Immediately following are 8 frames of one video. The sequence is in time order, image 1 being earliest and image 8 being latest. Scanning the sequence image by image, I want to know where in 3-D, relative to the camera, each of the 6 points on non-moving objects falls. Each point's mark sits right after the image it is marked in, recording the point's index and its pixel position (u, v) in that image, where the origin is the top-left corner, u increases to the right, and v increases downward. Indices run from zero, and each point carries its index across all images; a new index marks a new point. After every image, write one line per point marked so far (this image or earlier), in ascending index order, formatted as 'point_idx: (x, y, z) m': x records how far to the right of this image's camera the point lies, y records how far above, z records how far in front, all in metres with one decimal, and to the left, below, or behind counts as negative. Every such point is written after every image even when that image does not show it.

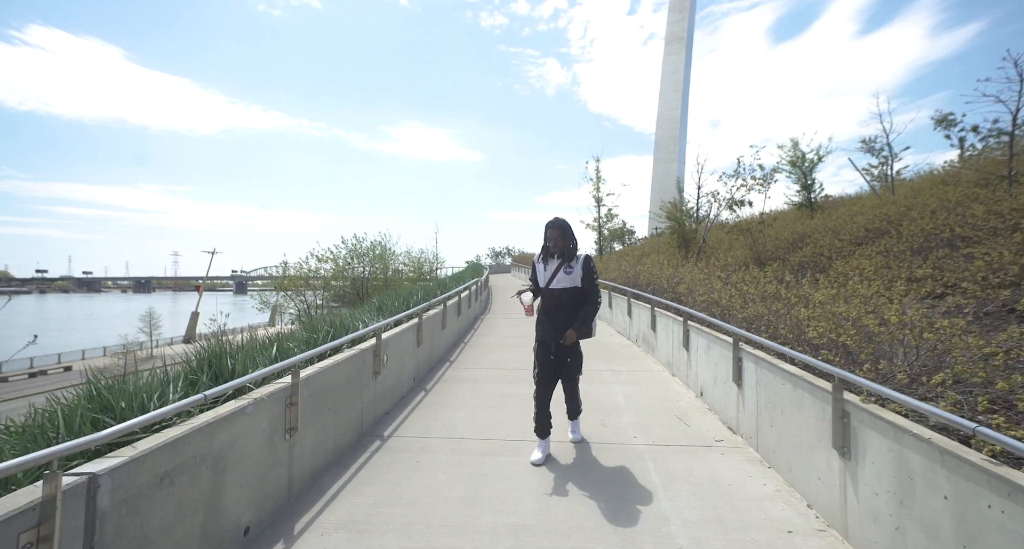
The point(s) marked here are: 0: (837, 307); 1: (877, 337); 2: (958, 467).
0: (+2.9, -0.3, +4.6) m
1: (+2.7, -0.4, +3.8) m
2: (+1.9, -0.8, +2.1) m
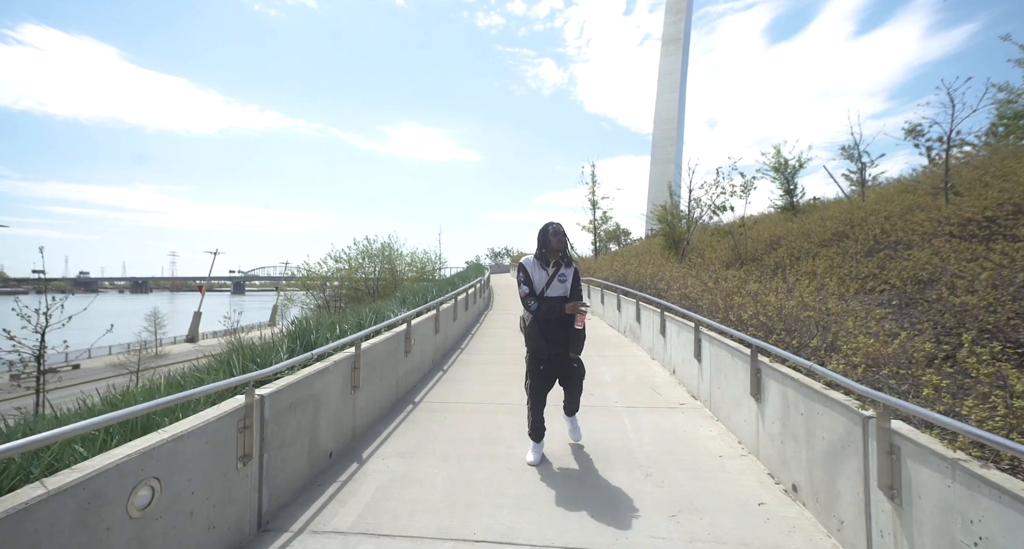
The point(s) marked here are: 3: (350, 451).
0: (+3.0, -0.2, +5.9) m
1: (+2.8, -0.4, +5.1) m
2: (+2.0, -0.8, +3.4) m
3: (-1.4, -1.5, +4.6) m
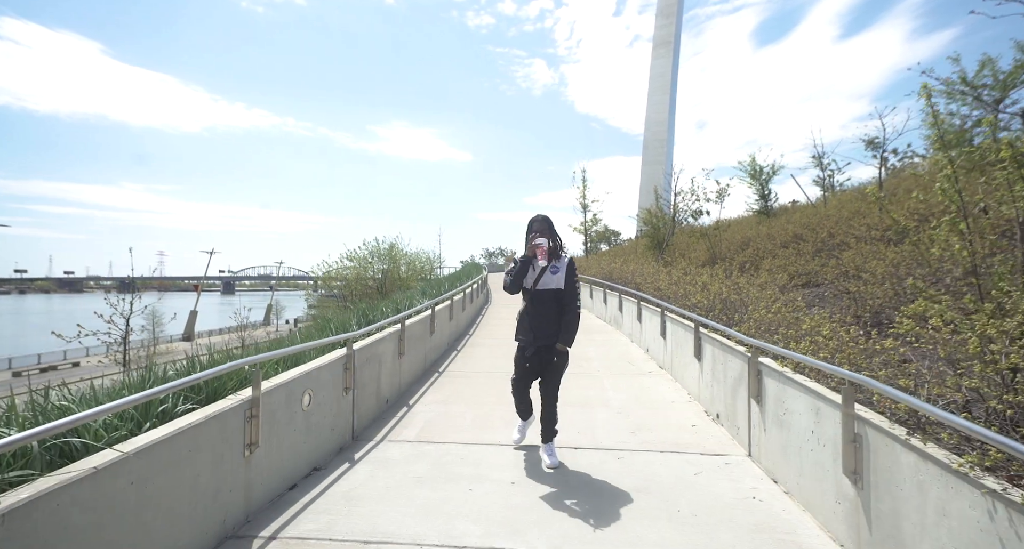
0: (+3.0, -0.2, +7.6) m
1: (+2.9, -0.3, +6.7) m
2: (+2.1, -0.7, +5.0) m
3: (-1.3, -1.5, +6.2) m
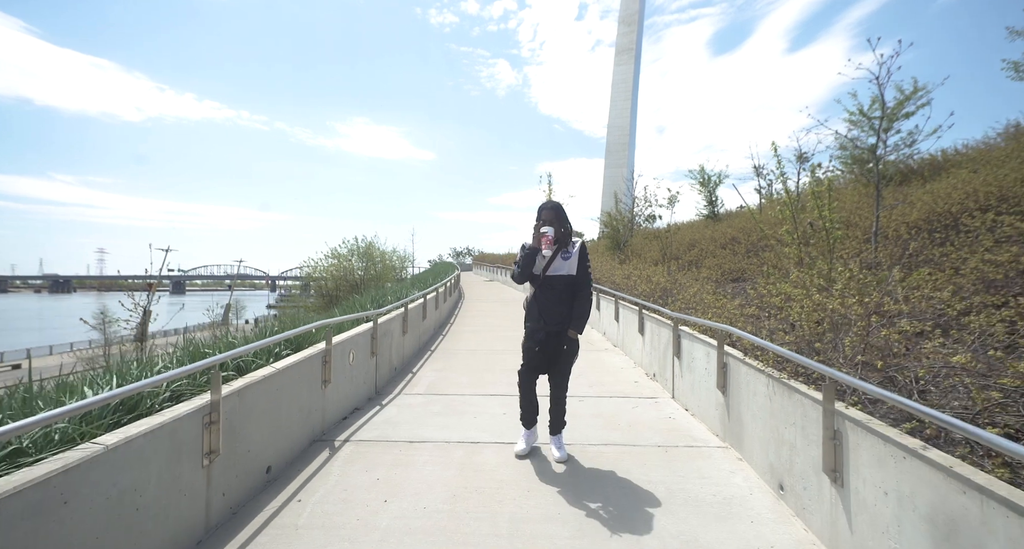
0: (+2.7, -0.1, +9.3) m
1: (+2.6, -0.2, +8.5) m
2: (+1.9, -0.6, +6.7) m
3: (-1.6, -1.4, +7.6) m
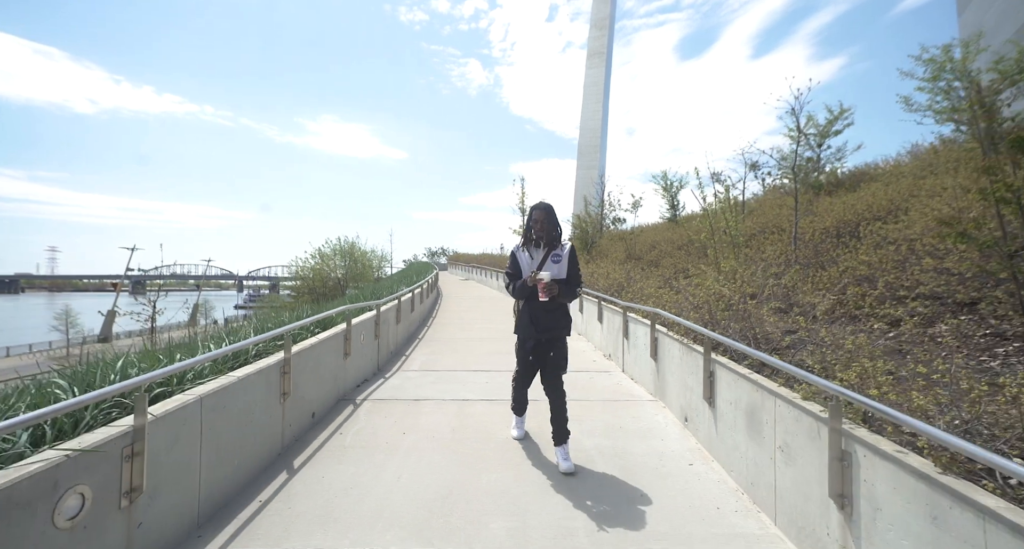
0: (+2.2, 0.0, +10.7) m
1: (+2.1, -0.2, +9.9) m
2: (+1.6, -0.6, +8.1) m
3: (-2.0, -1.3, +8.8) m
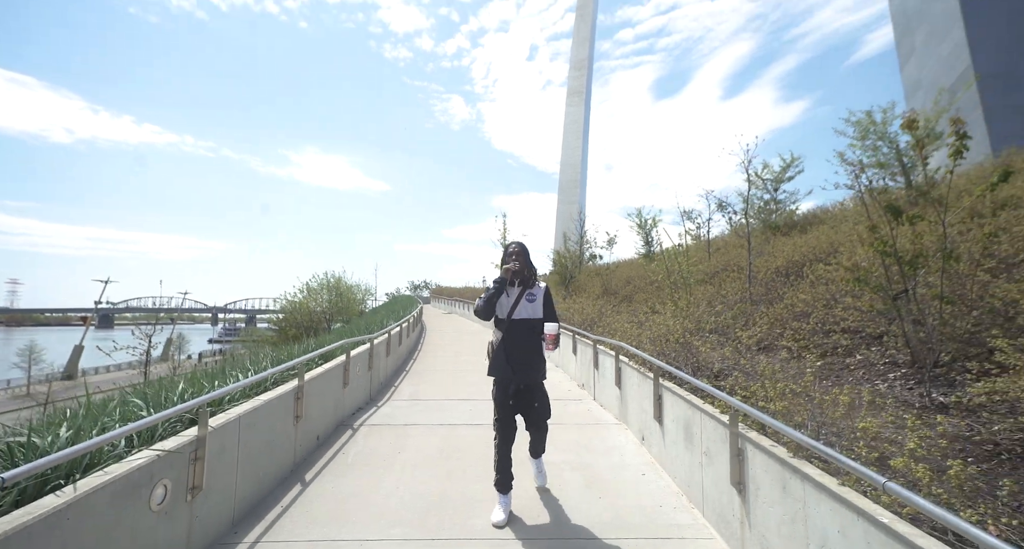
0: (+1.8, -0.8, +11.6) m
1: (+1.8, -0.9, +10.8) m
2: (+1.3, -1.2, +8.9) m
3: (-2.3, -2.0, +9.5) m
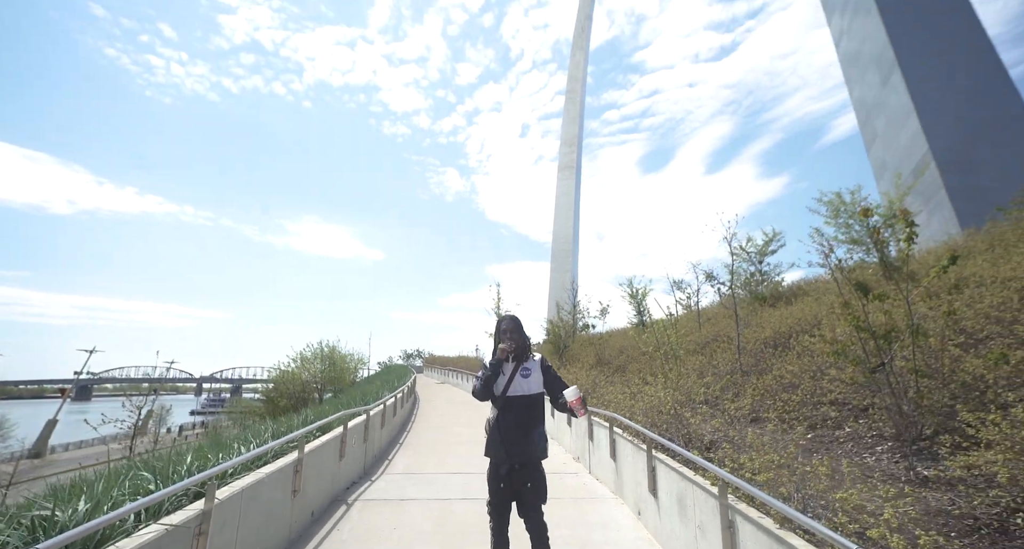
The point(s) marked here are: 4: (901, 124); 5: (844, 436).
0: (+1.7, -2.4, +11.7) m
1: (+1.6, -2.4, +10.8) m
2: (+1.2, -2.5, +9.0) m
3: (-2.4, -3.3, +9.4) m
4: (+9.3, +3.6, +12.4) m
5: (+3.7, -1.8, +5.8) m
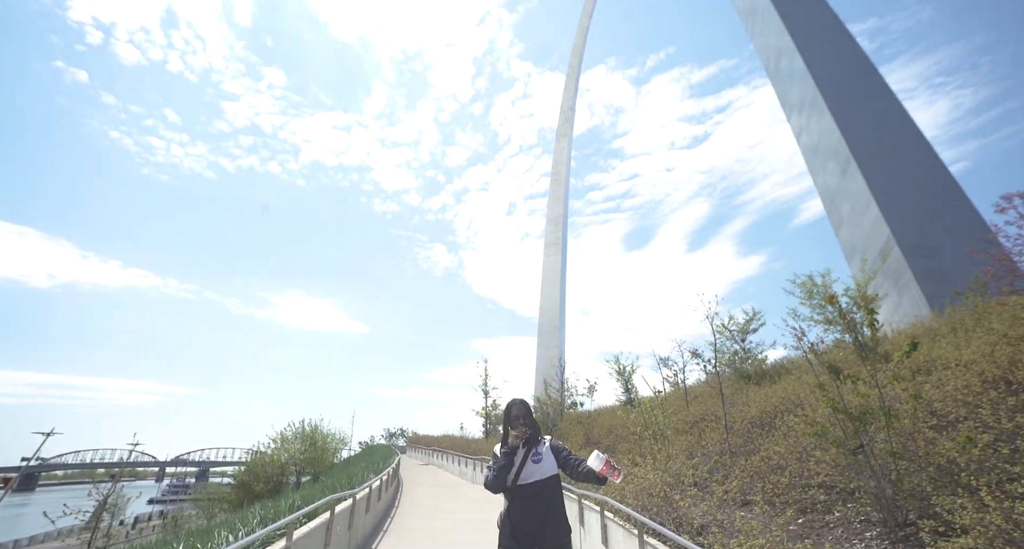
0: (+1.4, -4.2, +11.5) m
1: (+1.4, -4.1, +10.7) m
2: (+1.0, -3.9, +8.8) m
3: (-2.6, -4.7, +9.0) m
4: (+9.0, +1.6, +13.3) m
5: (+3.6, -2.8, +5.8) m
